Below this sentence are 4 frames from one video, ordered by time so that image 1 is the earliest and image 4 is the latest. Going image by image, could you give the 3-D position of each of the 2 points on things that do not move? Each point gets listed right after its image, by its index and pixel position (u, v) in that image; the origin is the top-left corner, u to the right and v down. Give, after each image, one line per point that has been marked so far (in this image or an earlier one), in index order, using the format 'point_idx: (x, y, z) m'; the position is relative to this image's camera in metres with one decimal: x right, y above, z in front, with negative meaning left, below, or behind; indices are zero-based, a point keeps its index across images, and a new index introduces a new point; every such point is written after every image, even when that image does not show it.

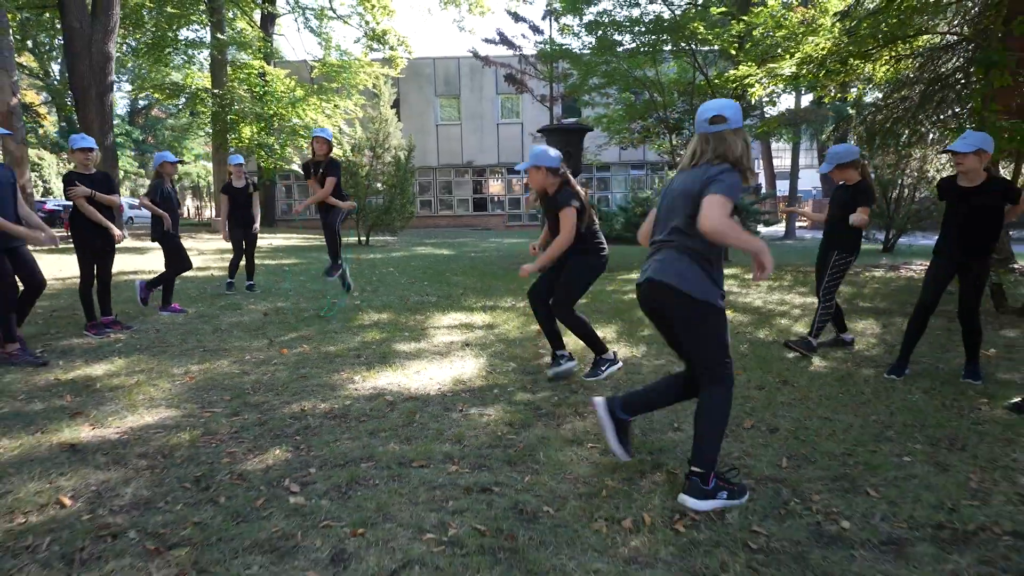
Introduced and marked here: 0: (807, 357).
0: (+2.7, -0.6, +5.6) m
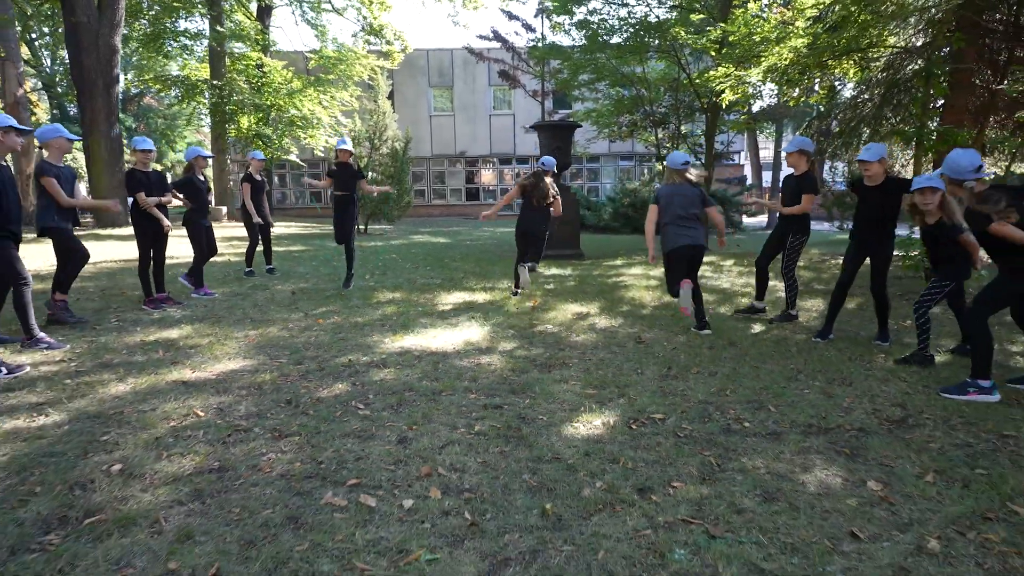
0: (+2.7, -0.4, +6.8) m
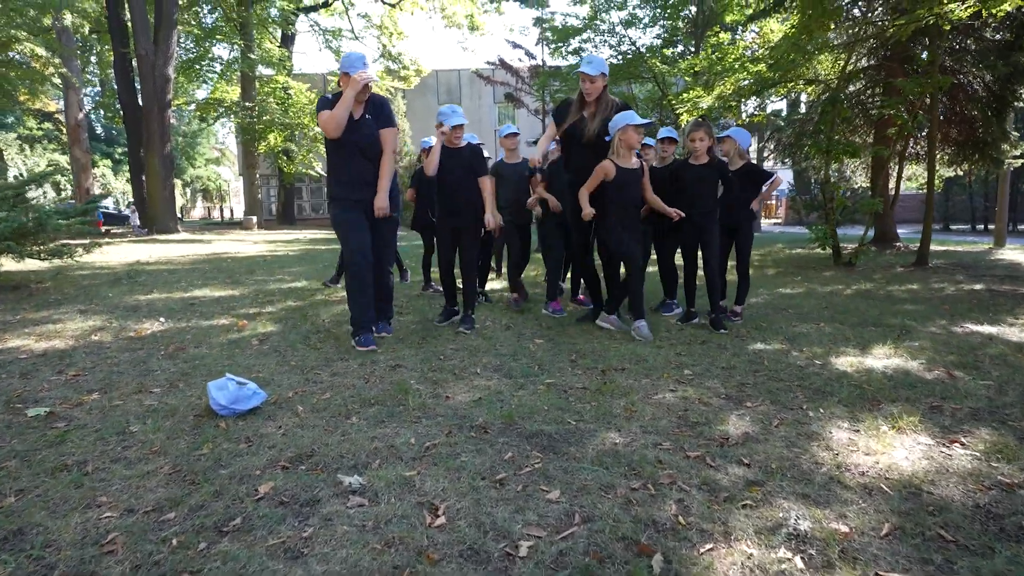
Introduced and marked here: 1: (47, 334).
0: (+2.8, +0.1, +9.8) m
1: (-4.1, -0.4, +5.4) m
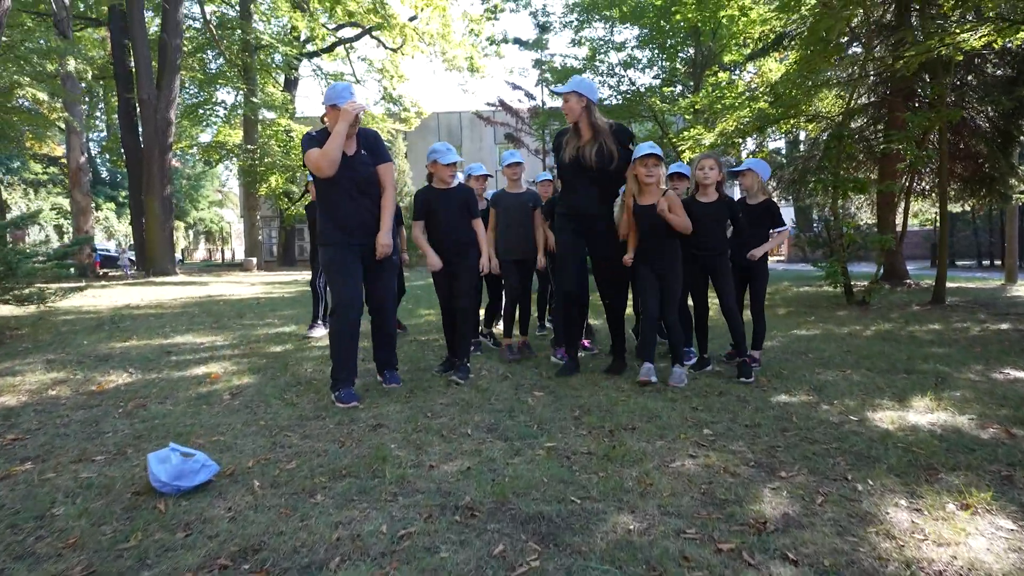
0: (+2.8, -0.5, +9.4) m
1: (-4.1, -0.8, +5.0) m
